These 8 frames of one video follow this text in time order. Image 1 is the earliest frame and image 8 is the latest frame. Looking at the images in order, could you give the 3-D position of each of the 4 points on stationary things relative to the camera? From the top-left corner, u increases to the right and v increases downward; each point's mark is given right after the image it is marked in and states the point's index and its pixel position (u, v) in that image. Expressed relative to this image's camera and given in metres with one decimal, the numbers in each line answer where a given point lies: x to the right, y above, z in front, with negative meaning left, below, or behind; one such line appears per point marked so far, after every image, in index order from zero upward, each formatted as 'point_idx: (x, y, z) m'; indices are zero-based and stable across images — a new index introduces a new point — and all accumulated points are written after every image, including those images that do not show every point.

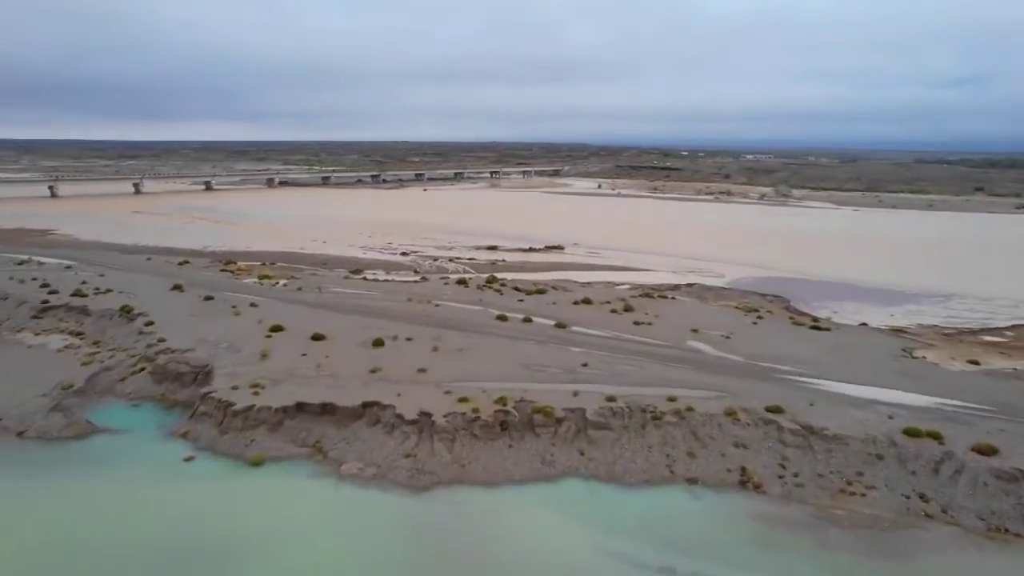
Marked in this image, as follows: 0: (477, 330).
0: (-1.0, -1.2, +18.0) m
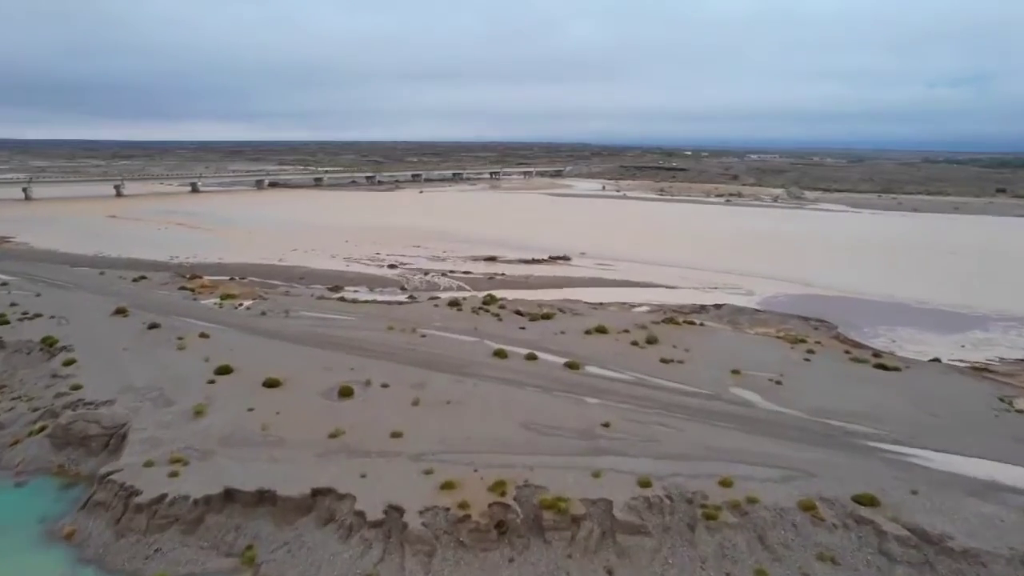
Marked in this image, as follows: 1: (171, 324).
0: (-1.0, -1.9, +14.7) m
1: (-9.4, -1.0, +18.1) m
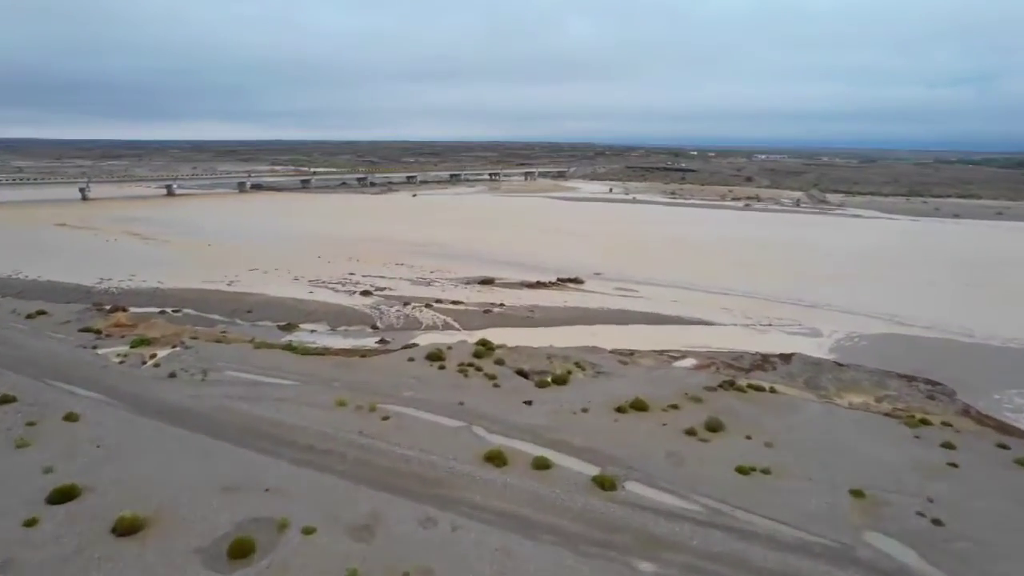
0: (-0.9, -3.0, +9.5) m
1: (-9.4, -2.1, +12.9) m
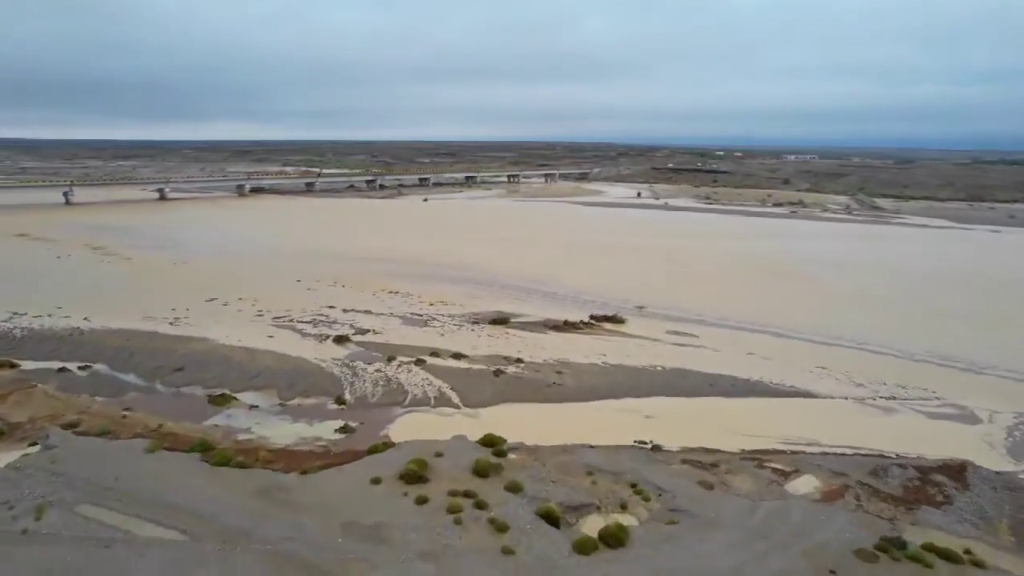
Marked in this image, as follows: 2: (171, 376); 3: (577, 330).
0: (-0.8, -4.2, +4.0) m
1: (-9.2, -3.3, +7.6) m
2: (-7.8, -2.0, +15.1) m
3: (+1.9, -1.2, +19.1) m
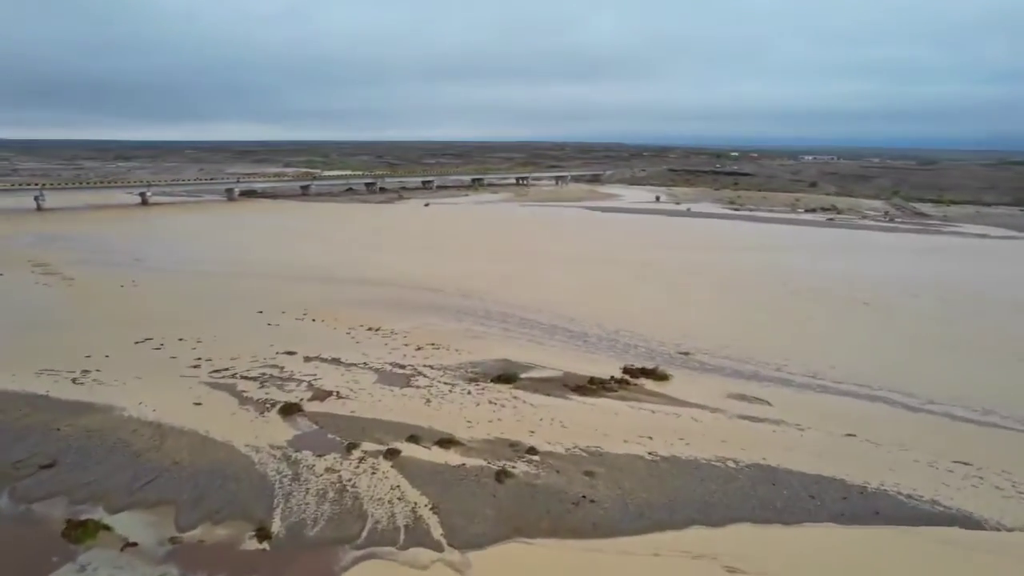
0: (-0.8, -5.2, -0.8) m
1: (-9.1, -4.3, +2.9) m
2: (-7.6, -3.1, +10.4) m
3: (+2.1, -2.3, +14.4) m
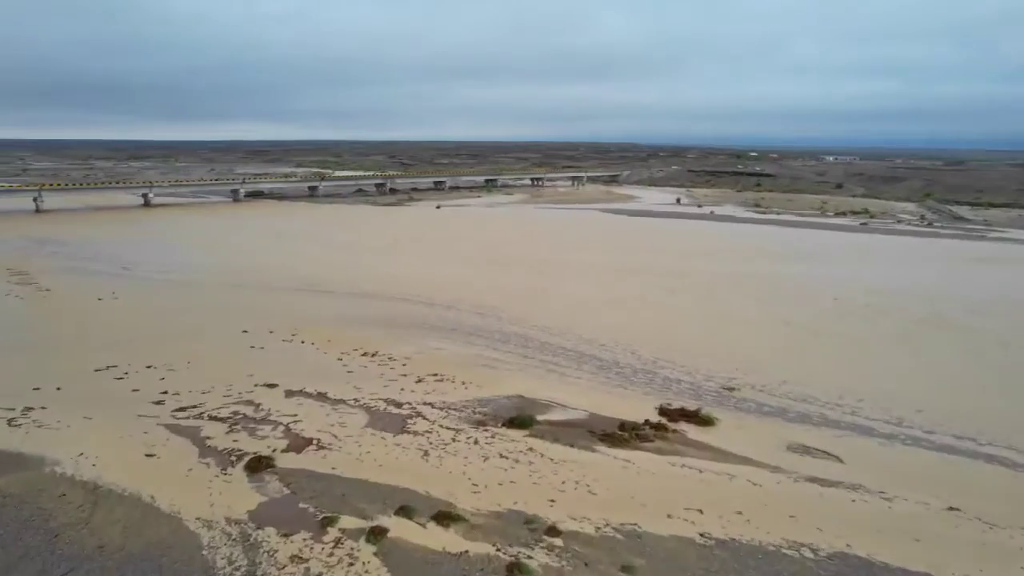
0: (-0.8, -5.8, -3.2) m
1: (-9.1, -4.8, +0.7) m
2: (-7.5, -3.5, +8.2) m
3: (+2.4, -2.8, +11.9) m
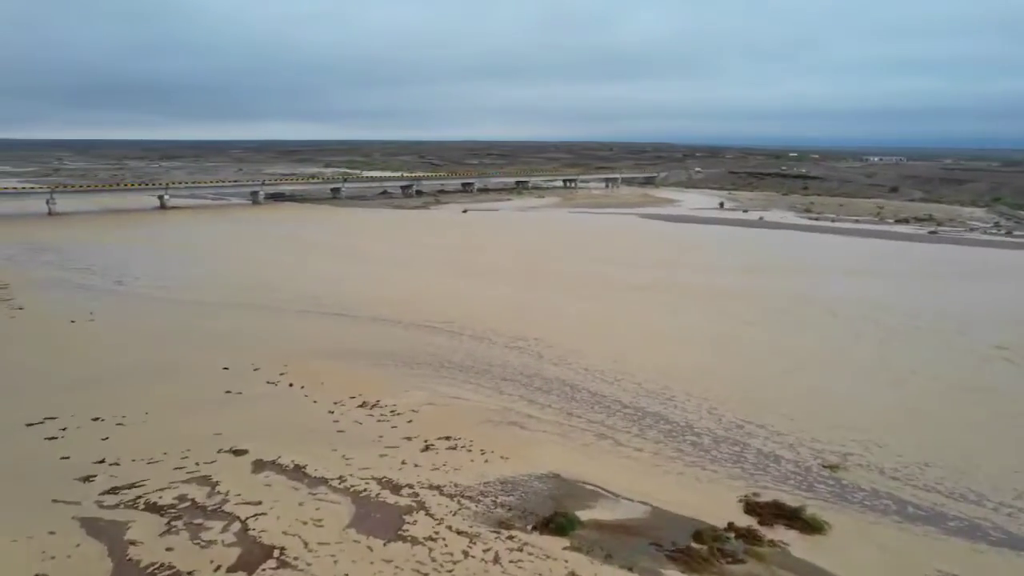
0: (-1.1, -6.5, -6.5) m
1: (-9.1, -5.5, -2.3) m
2: (-7.2, -4.2, +5.1) m
3: (+2.8, -3.6, +8.4) m
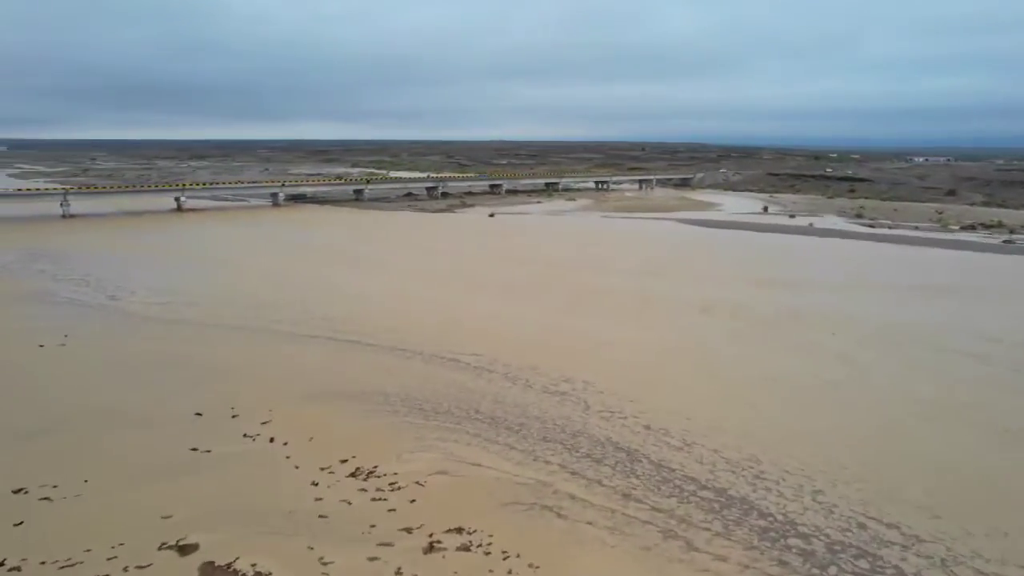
0: (-1.4, -7.1, -9.4) m
1: (-9.3, -6.0, -4.8) m
2: (-7.0, -4.8, +2.4) m
3: (+3.1, -4.3, +5.3) m
